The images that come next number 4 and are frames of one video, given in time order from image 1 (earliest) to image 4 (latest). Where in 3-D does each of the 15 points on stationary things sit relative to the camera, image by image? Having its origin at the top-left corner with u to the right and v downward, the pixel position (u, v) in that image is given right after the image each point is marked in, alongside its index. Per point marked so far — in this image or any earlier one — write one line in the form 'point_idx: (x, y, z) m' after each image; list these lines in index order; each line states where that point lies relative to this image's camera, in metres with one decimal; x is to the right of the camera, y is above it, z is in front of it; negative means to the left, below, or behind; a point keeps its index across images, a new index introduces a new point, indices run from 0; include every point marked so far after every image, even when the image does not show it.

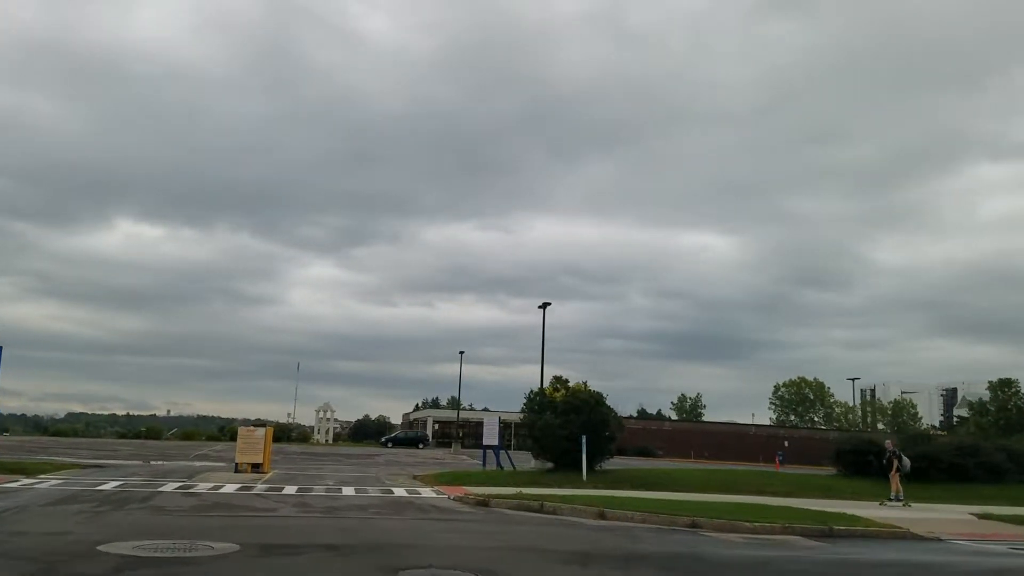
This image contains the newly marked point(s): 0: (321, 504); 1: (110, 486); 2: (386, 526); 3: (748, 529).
0: (-4.1, -4.7, +17.0) m
1: (-10.1, -5.0, +19.6) m
2: (-2.2, -4.2, +13.7) m
3: (+4.6, -4.7, +15.3) m
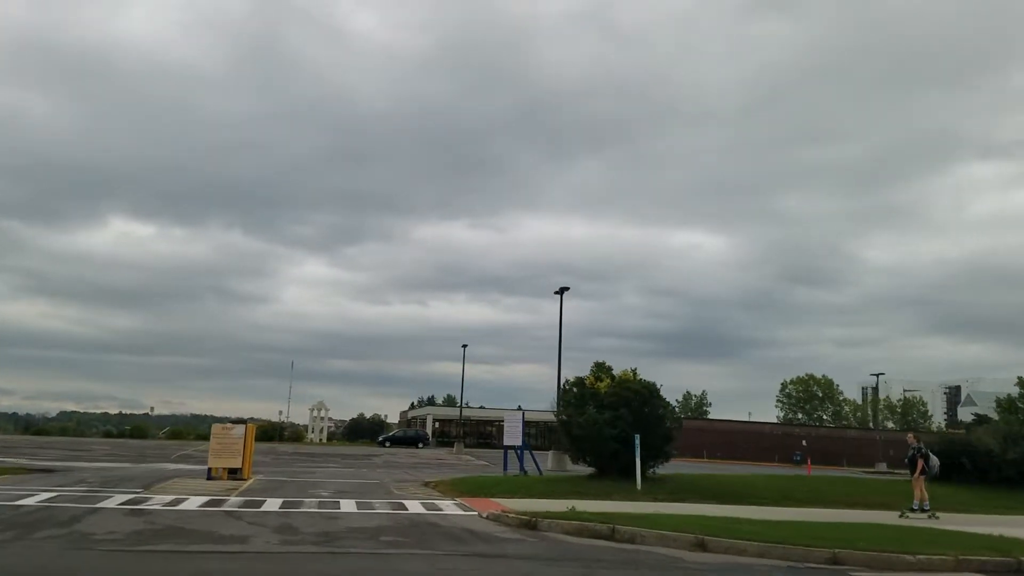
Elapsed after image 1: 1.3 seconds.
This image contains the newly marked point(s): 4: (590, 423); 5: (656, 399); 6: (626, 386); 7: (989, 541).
0: (-3.2, -3.8, +12.5) m
1: (-9.2, -4.1, +15.1) m
2: (-1.2, -3.3, +9.2) m
3: (+5.6, -3.9, +10.9) m
4: (+2.0, -3.4, +19.6) m
5: (+3.7, -2.8, +19.8) m
6: (+2.9, -2.5, +19.9) m
7: (+7.5, -4.0, +12.2) m
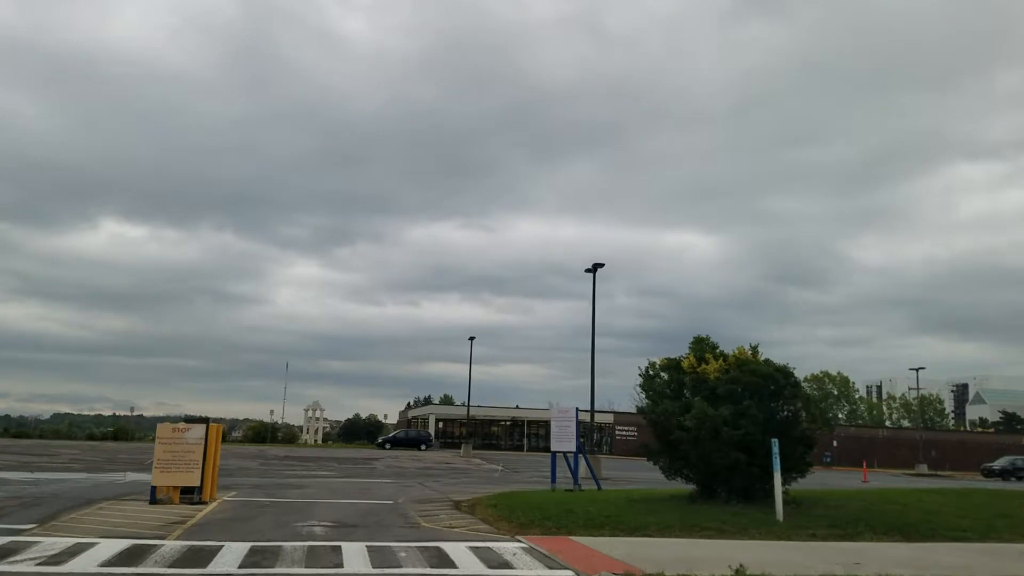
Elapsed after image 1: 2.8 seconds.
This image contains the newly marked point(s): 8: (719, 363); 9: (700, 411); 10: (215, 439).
0: (-1.8, -2.8, +6.5) m
1: (-7.8, -3.1, +9.1) m
2: (+0.1, -2.3, +3.3) m
3: (+7.0, -2.8, +5.0) m
4: (+3.3, -2.3, +13.6) m
5: (+5.0, -1.8, +13.9) m
6: (+4.2, -1.4, +13.9) m
7: (+8.8, -2.9, +6.3) m
8: (+3.9, -1.4, +14.6) m
9: (+3.2, -2.2, +13.6) m
10: (-5.8, -3.0, +15.2) m
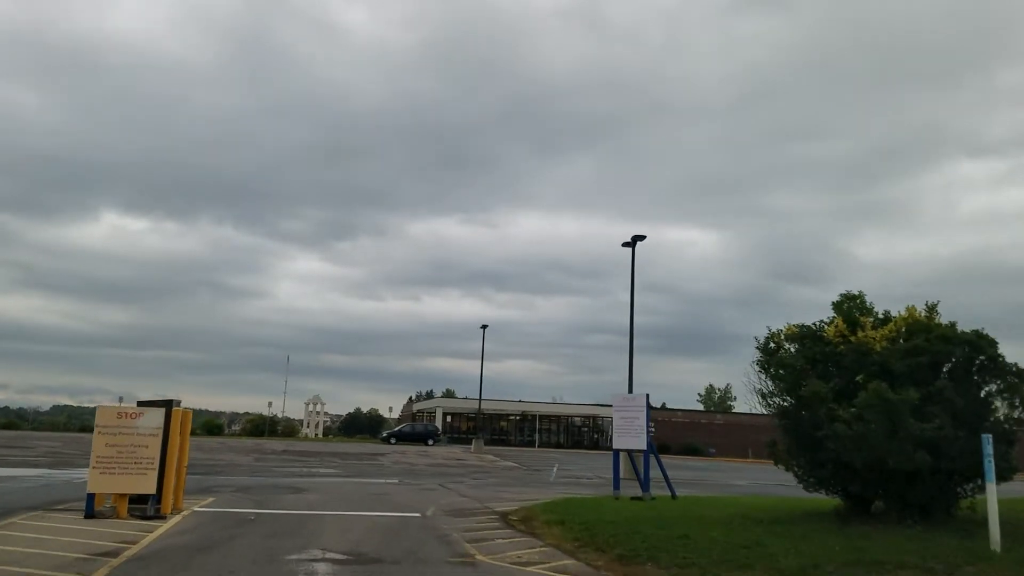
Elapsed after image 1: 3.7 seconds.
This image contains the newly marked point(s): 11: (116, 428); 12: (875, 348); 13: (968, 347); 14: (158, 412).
0: (-0.8, -1.9, +2.4) m
1: (-6.8, -2.1, +5.0) m
2: (+1.2, -1.4, -0.8) m
3: (+8.0, -2.0, +0.9) m
4: (+4.3, -1.5, +9.5) m
5: (+6.1, -0.9, +9.8) m
6: (+5.3, -0.6, +9.8) m
7: (+9.9, -2.1, +2.2) m
8: (+4.9, -0.5, +10.4) m
9: (+4.3, -1.3, +9.5) m
10: (-4.7, -2.0, +11.1) m
11: (-5.4, -1.9, +10.6) m
12: (+4.7, -0.7, +10.2) m
13: (+5.5, -0.7, +9.5) m
14: (-4.8, -1.7, +10.7) m
